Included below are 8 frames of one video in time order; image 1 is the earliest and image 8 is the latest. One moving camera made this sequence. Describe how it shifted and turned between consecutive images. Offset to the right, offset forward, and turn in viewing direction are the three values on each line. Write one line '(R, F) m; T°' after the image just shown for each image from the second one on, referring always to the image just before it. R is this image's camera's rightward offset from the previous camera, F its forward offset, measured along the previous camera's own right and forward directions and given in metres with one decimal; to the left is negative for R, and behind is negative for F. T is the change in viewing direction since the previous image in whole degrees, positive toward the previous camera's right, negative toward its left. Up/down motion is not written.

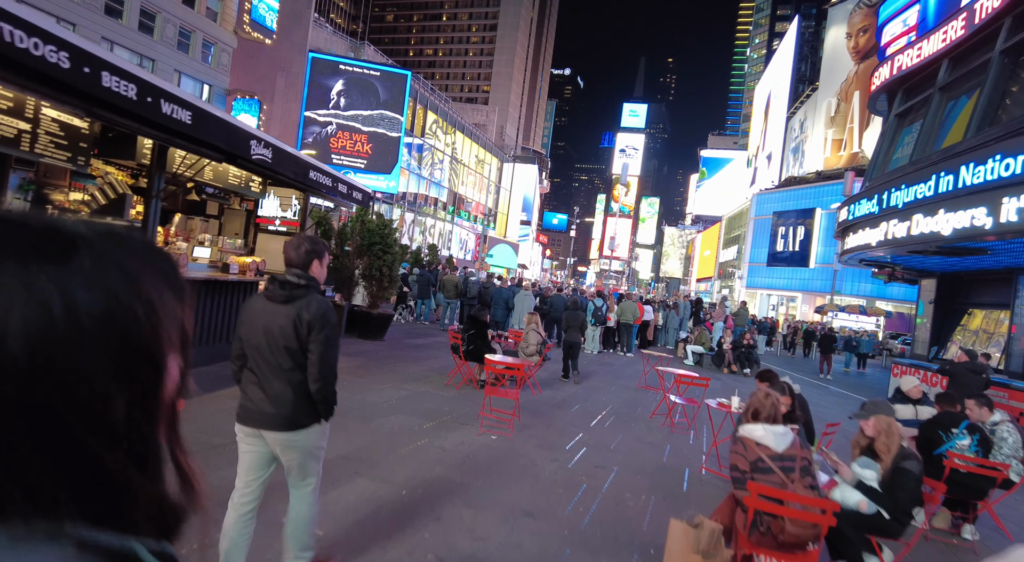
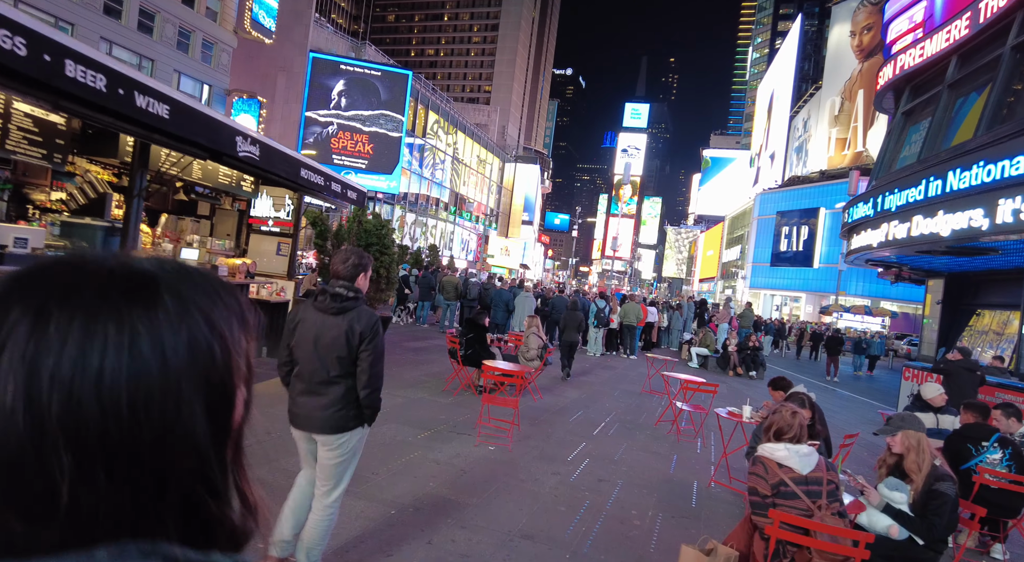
(0.0, +0.3) m; 0°
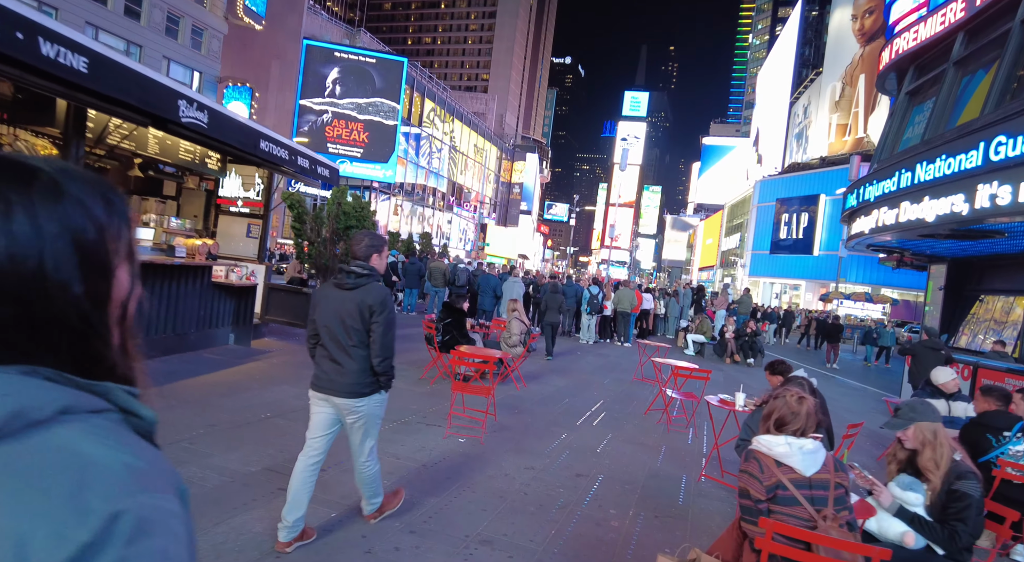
(+0.3, +0.6) m; 0°
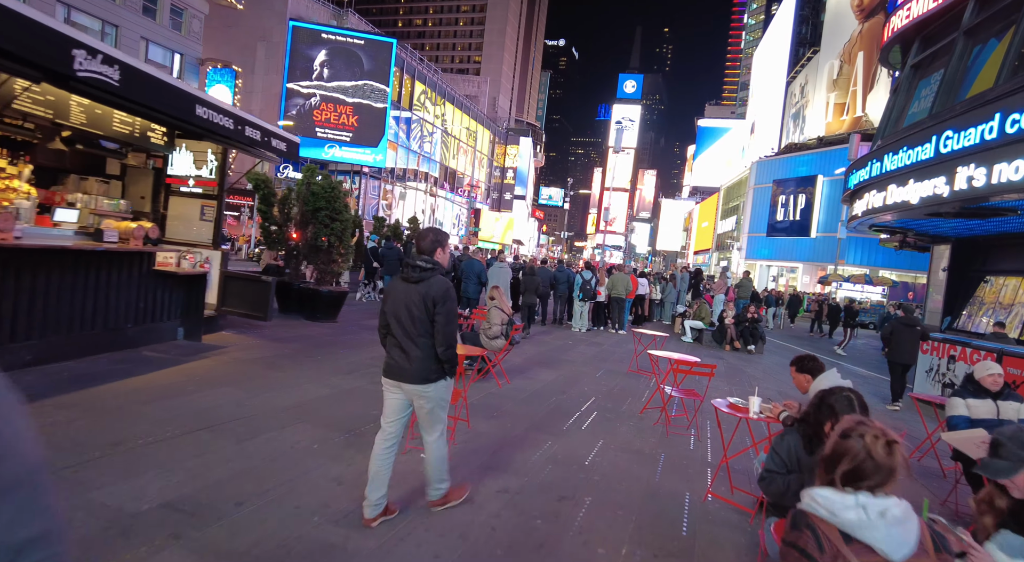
(+0.2, +0.9) m; 0°
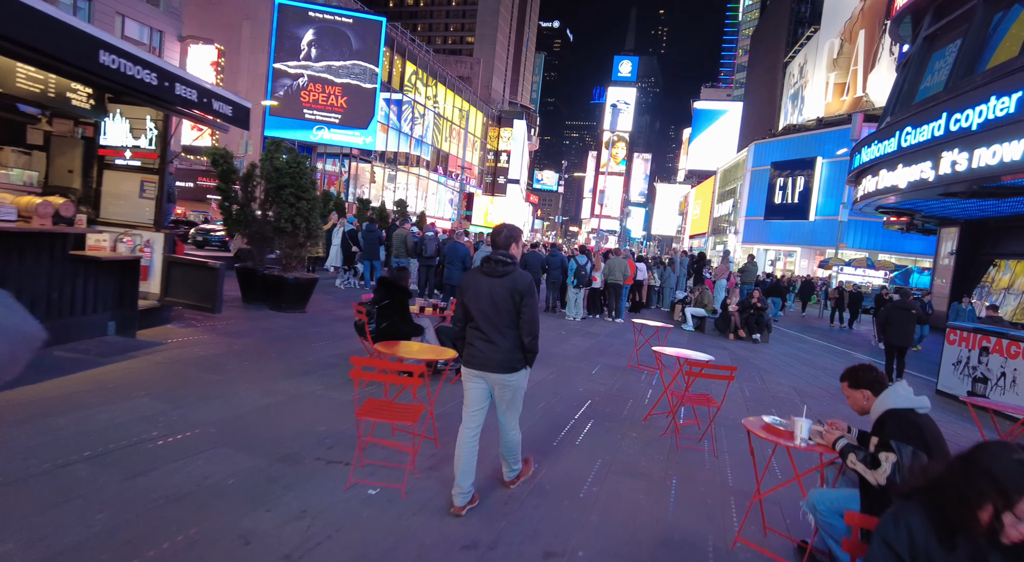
(+0.1, +1.1) m; 0°
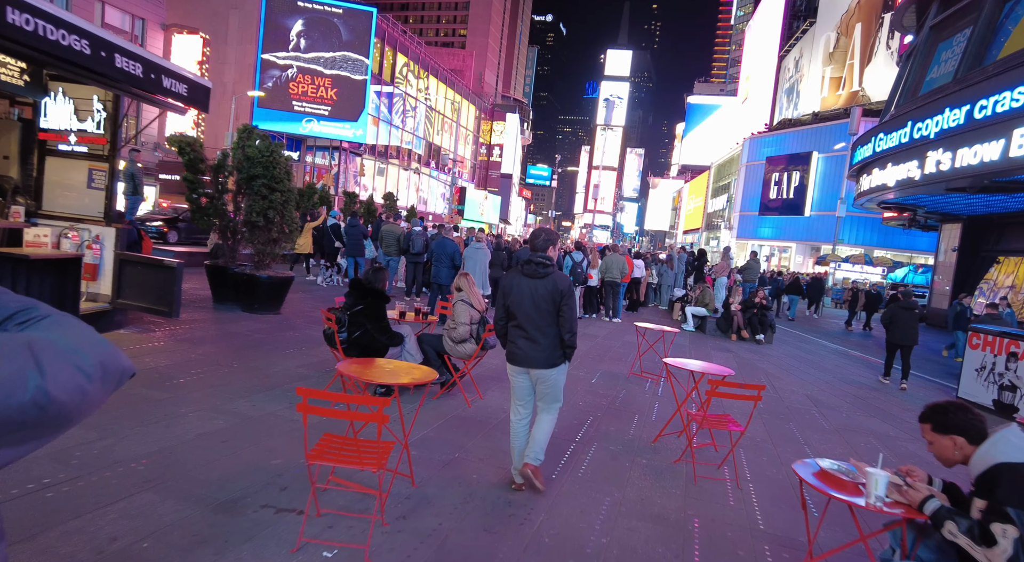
(0.0, +0.8) m; +1°
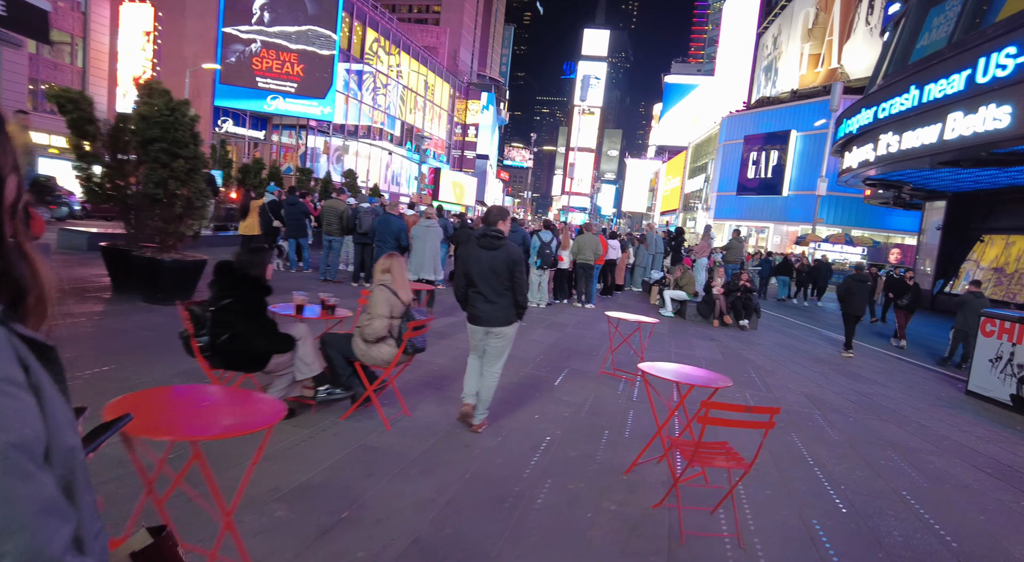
(+0.4, +1.4) m; +2°
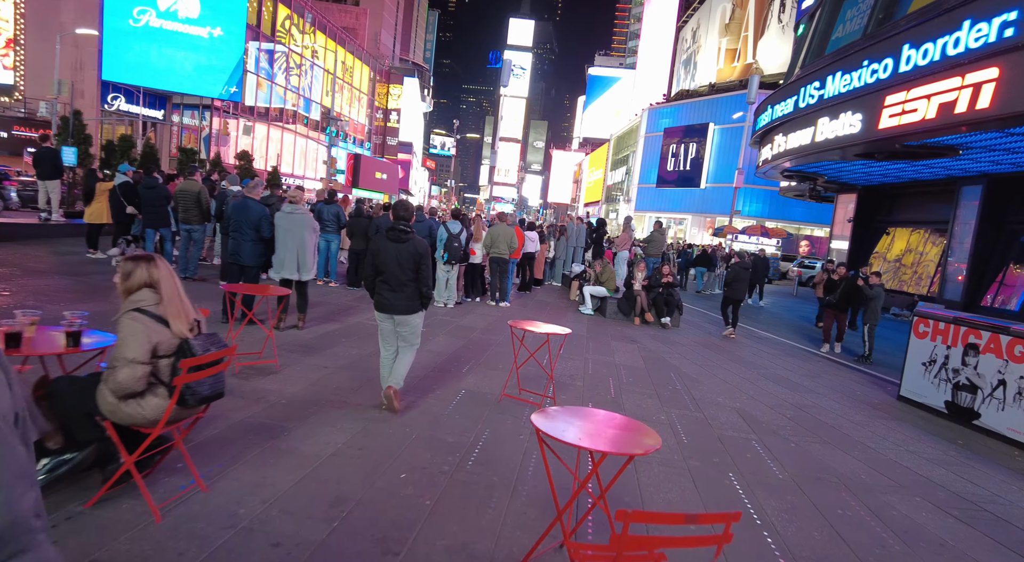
(+0.4, +1.4) m; +7°
